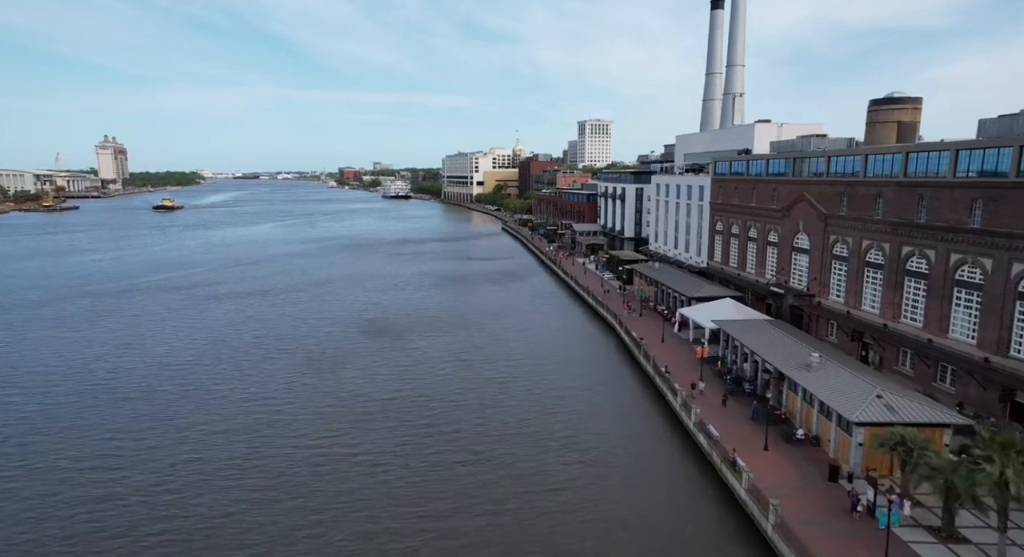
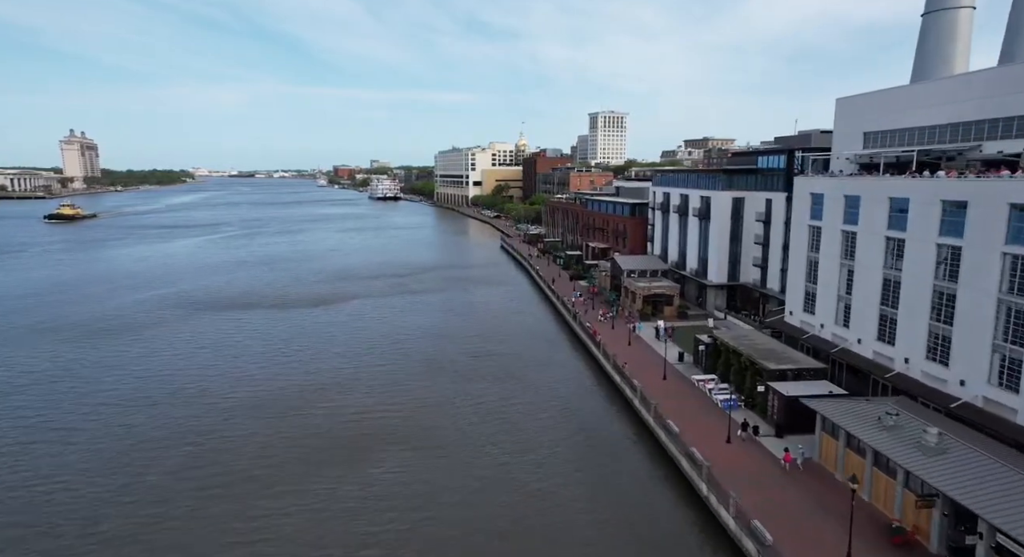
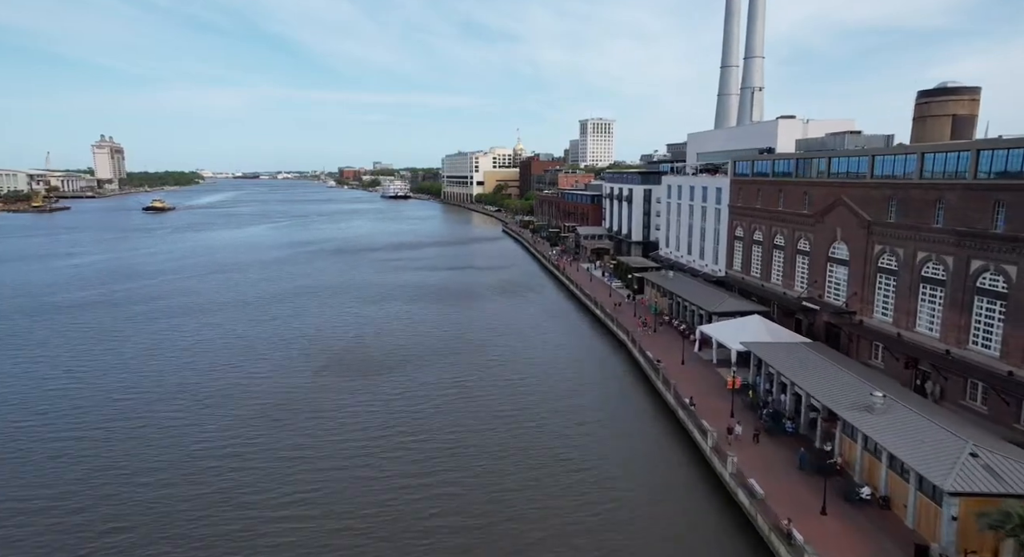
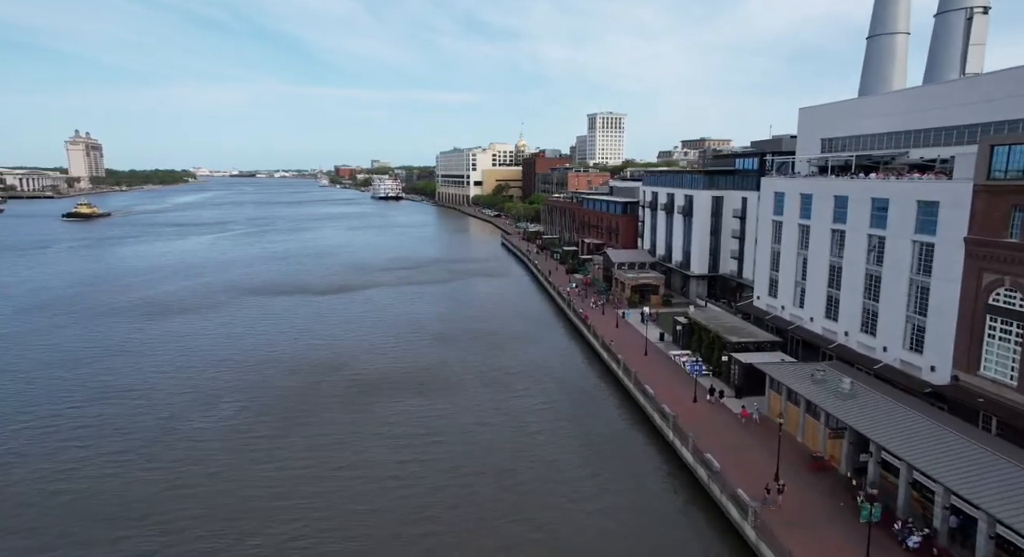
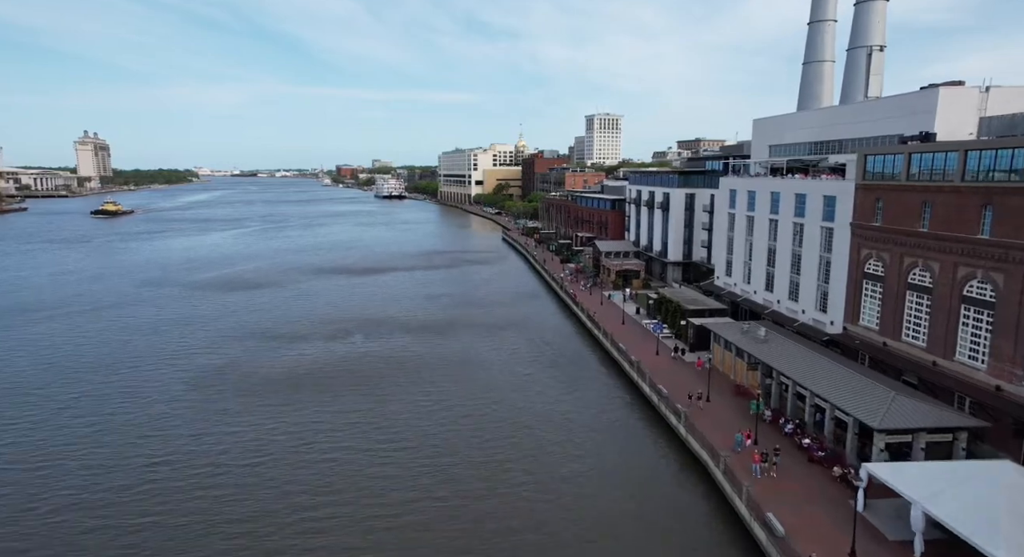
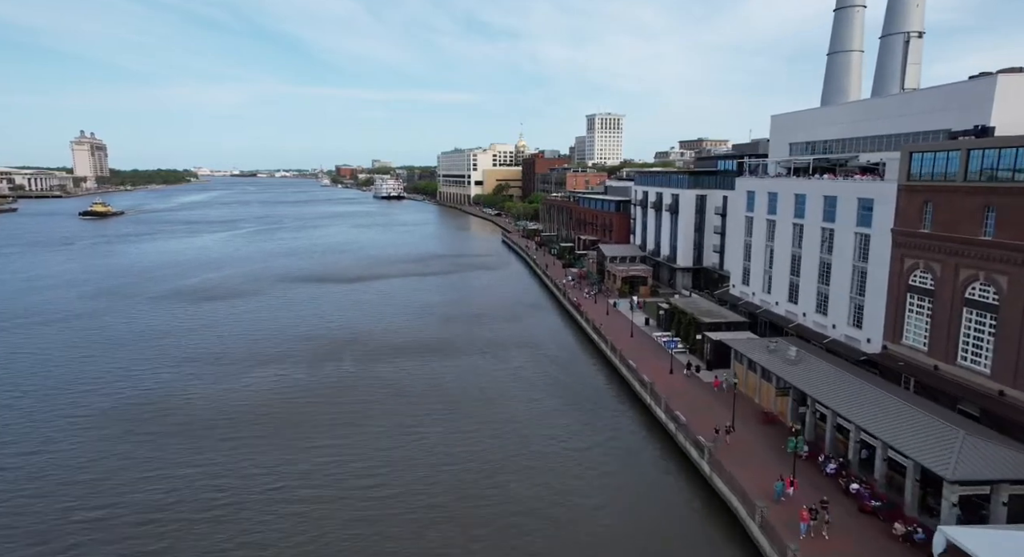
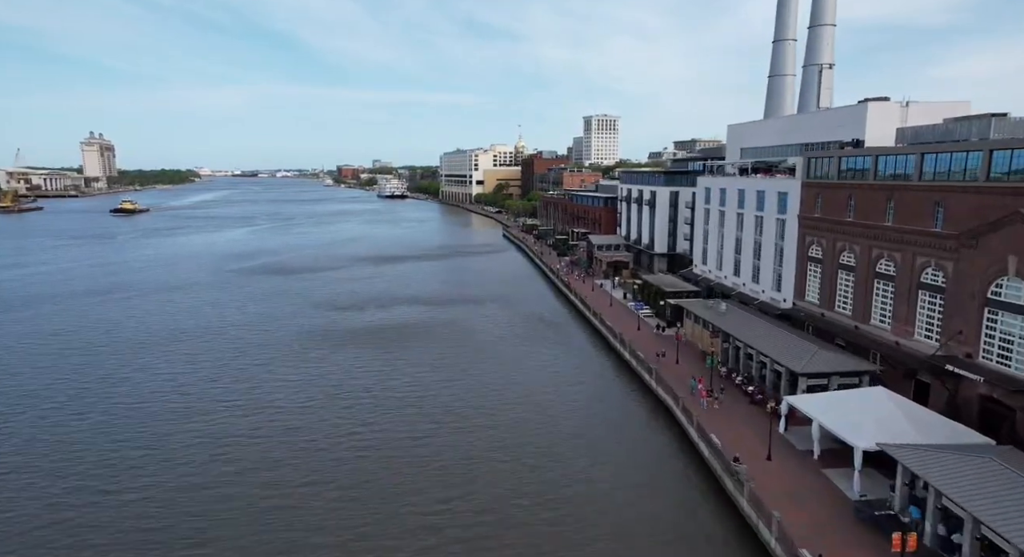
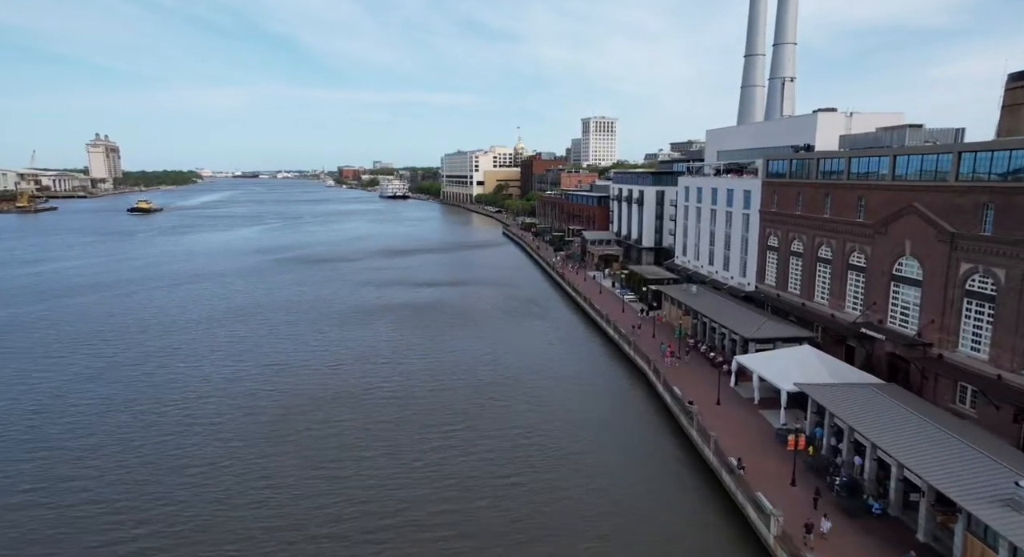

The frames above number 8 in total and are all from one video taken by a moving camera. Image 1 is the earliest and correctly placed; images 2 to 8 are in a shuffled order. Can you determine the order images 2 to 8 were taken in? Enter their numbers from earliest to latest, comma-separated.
3, 8, 7, 5, 6, 4, 2
